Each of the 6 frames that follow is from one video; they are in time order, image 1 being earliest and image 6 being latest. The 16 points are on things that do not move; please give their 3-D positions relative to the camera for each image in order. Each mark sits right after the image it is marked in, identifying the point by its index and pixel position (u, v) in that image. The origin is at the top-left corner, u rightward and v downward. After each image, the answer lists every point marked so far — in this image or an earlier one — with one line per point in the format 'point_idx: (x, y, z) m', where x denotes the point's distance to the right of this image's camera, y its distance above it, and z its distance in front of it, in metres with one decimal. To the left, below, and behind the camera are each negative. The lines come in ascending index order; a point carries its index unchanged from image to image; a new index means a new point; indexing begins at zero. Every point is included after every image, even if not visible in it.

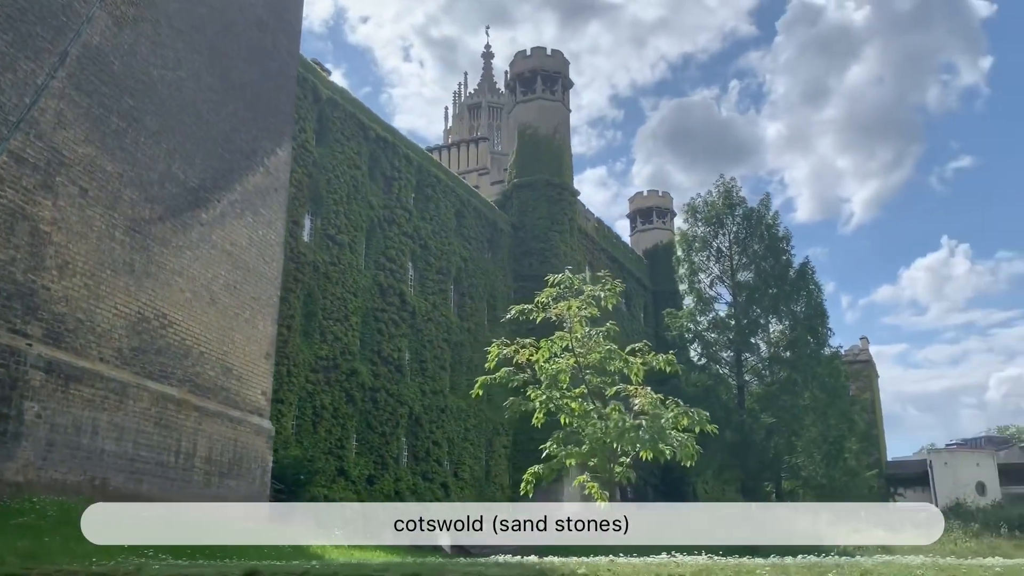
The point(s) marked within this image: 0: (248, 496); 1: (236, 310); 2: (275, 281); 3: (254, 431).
0: (-4.6, -3.6, +15.6) m
1: (-4.9, -0.4, +15.9) m
2: (-4.6, +0.1, +17.4) m
3: (-4.6, -2.6, +16.1) m
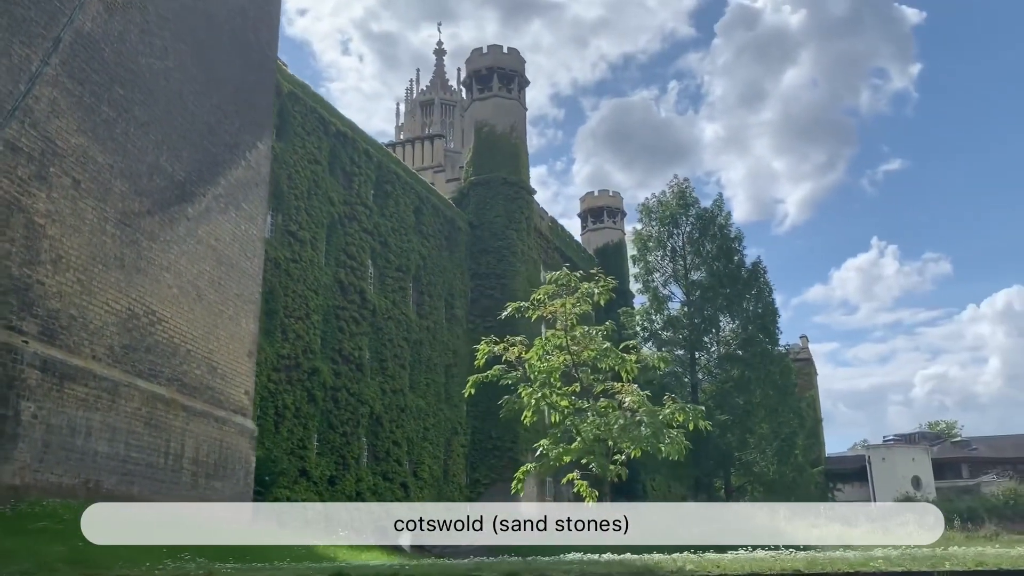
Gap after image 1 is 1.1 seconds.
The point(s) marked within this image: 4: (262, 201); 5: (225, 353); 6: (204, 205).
0: (-4.7, -3.6, +15.2) m
1: (-5.0, -0.3, +15.5) m
2: (-4.9, +0.2, +17.0) m
3: (-4.8, -2.5, +15.7) m
4: (-4.9, +1.7, +17.5) m
5: (-5.0, -1.1, +15.6) m
6: (-5.2, +1.4, +15.0) m
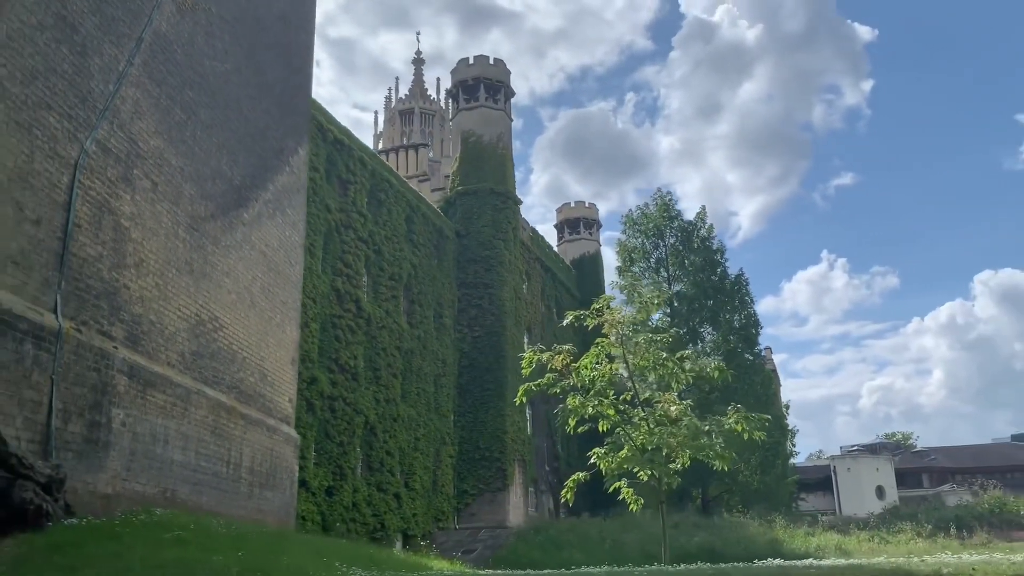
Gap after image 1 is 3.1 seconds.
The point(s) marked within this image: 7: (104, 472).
0: (-3.8, -3.7, +15.0) m
1: (-4.1, -0.4, +15.3) m
2: (-4.0, +0.1, +16.8) m
3: (-3.9, -2.6, +15.5) m
4: (-4.1, +1.5, +17.3) m
5: (-4.1, -1.2, +15.4) m
6: (-4.2, +1.3, +14.8) m
7: (-4.4, -2.0, +9.7) m
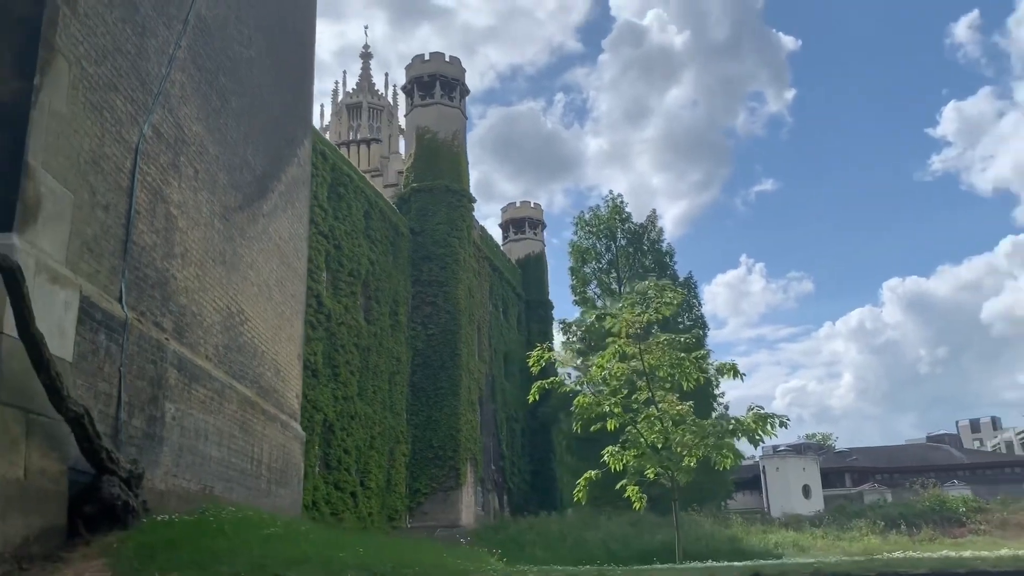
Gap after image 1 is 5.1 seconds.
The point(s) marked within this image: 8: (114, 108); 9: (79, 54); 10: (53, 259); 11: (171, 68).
0: (-3.6, -3.6, +14.7) m
1: (-3.8, -0.3, +15.0) m
2: (-3.8, +0.2, +16.5) m
3: (-3.7, -2.5, +15.2) m
4: (-3.9, +1.7, +17.0) m
5: (-3.8, -1.1, +15.1) m
6: (-3.9, +1.4, +14.5) m
7: (-3.7, -1.9, +9.3) m
8: (-3.9, +1.8, +8.7) m
9: (-3.9, +2.1, +8.1) m
10: (-3.8, +0.2, +7.4) m
11: (-3.9, +2.5, +10.2) m
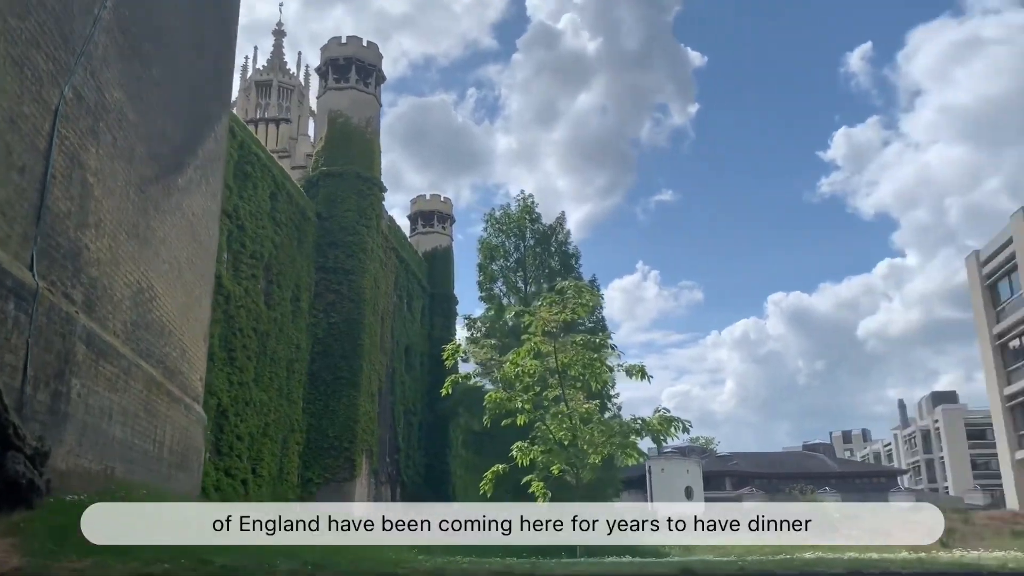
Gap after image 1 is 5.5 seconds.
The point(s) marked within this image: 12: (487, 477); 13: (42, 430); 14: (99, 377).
0: (-5.1, -3.2, +14.3) m
1: (-5.2, 0.0, +14.5) m
2: (-5.3, +0.6, +16.0) m
3: (-5.2, -2.2, +14.7) m
4: (-5.3, +2.0, +16.5) m
5: (-5.2, -0.8, +14.6) m
6: (-5.1, +1.7, +14.0) m
7: (-4.5, -1.6, +8.9) m
8: (-4.4, +2.1, +8.3) m
9: (-4.3, +2.4, +7.6) m
10: (-4.2, +0.5, +7.0) m
11: (-4.5, +2.8, +9.7) m
12: (-0.4, -3.3, +15.5) m
13: (-4.4, -1.4, +8.4) m
14: (-4.6, -1.0, +9.9) m
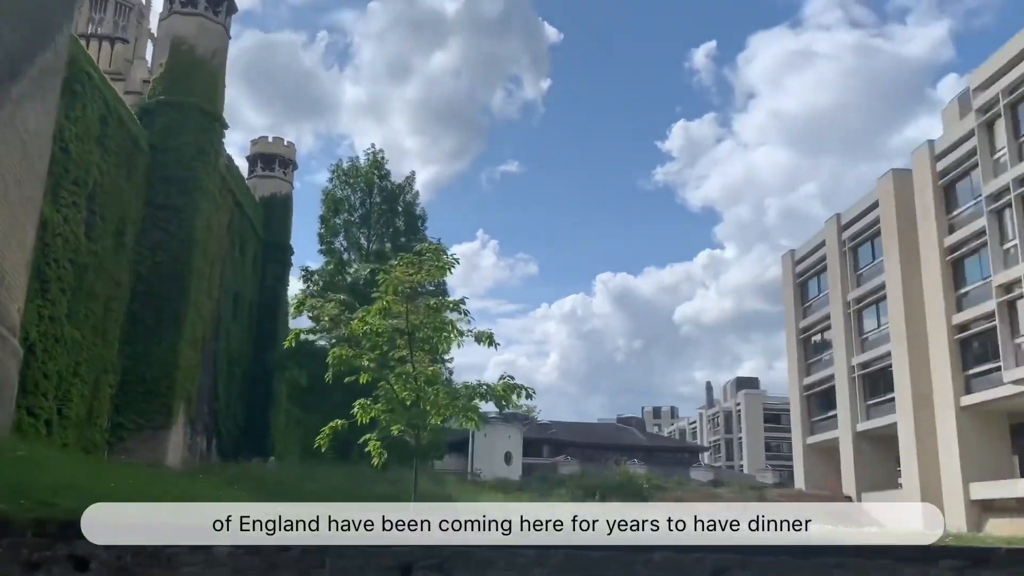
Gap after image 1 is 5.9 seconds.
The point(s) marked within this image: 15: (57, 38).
0: (-7.5, -2.1, +13.2) m
1: (-7.3, +1.2, +13.3) m
2: (-7.7, +1.8, +14.8) m
3: (-7.6, -1.0, +13.7) m
4: (-7.7, +3.3, +15.2) m
5: (-7.5, +0.4, +13.5) m
6: (-7.0, +2.9, +12.9) m
7: (-5.8, -0.7, +8.0) m
8: (-5.3, +2.8, +7.3) m
9: (-5.1, +3.1, +6.7) m
10: (-5.0, +1.2, +6.1) m
11: (-5.6, +3.7, +8.7) m
12: (-3.2, -2.5, +15.3) m
13: (-5.7, -0.6, +7.6) m
14: (-6.0, -0.1, +9.0) m
15: (-7.5, +4.2, +14.8) m
